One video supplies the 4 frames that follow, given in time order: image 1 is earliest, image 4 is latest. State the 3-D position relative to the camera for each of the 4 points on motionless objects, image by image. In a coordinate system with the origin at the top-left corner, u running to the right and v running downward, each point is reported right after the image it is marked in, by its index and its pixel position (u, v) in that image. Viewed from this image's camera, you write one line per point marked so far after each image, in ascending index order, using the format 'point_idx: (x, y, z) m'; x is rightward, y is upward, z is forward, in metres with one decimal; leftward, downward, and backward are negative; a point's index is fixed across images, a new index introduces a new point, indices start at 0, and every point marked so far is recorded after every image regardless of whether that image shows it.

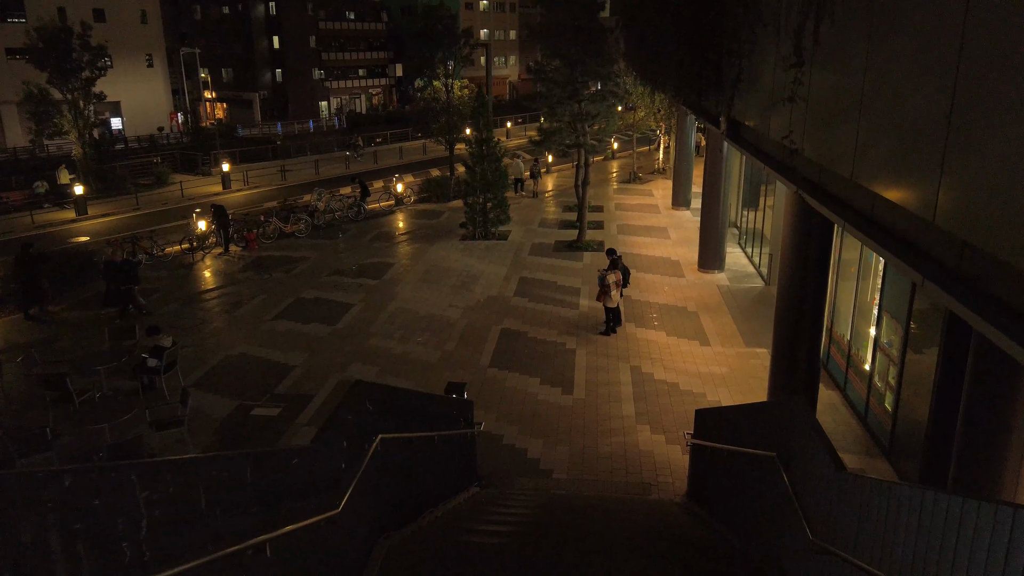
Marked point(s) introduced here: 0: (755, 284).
0: (+5.3, +0.1, +16.0) m
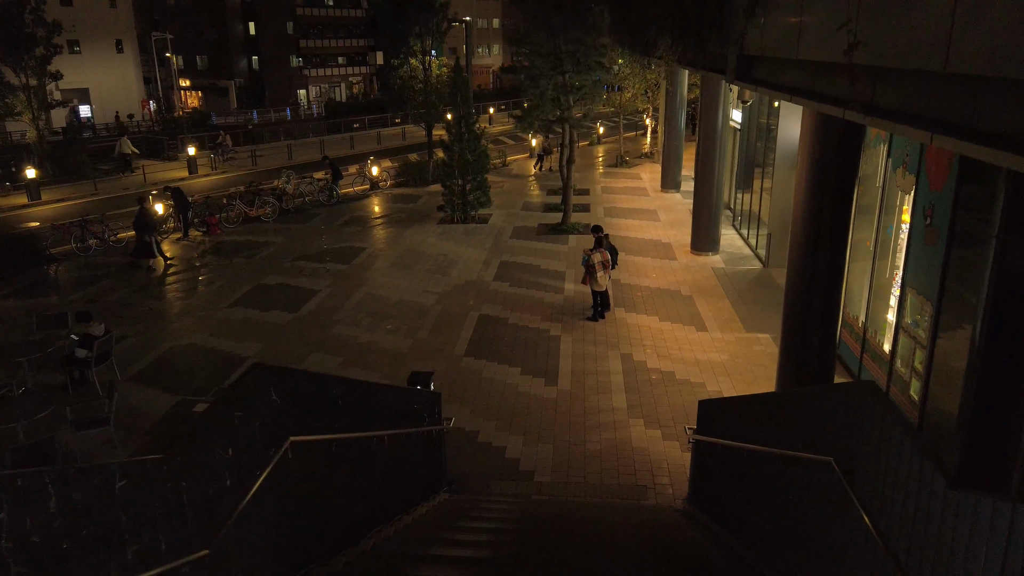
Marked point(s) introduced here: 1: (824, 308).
0: (+4.9, +0.4, +15.0) m
1: (+3.4, -0.2, +8.0) m
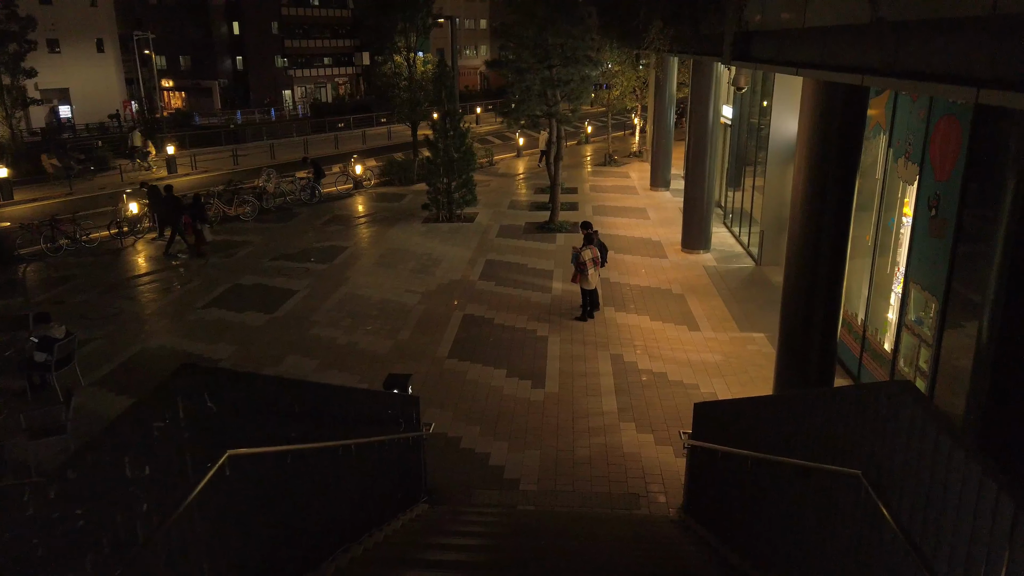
0: (+4.7, +0.5, +14.6) m
1: (+3.2, -0.2, +7.6) m
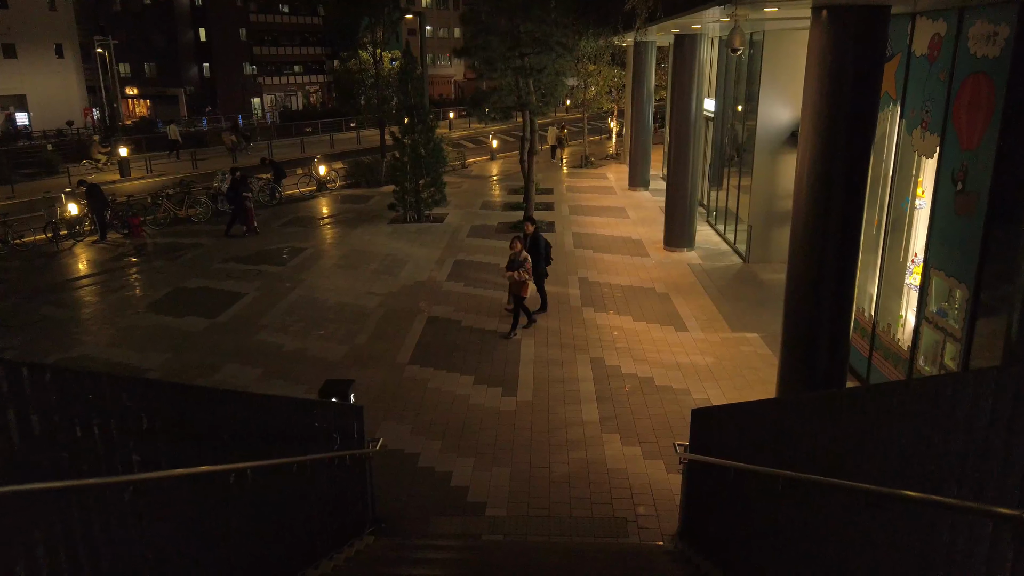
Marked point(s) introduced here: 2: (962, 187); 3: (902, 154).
0: (+4.1, +0.5, +13.7) m
1: (+2.9, -0.1, +6.6) m
2: (+3.8, +0.8, +6.1) m
3: (+3.9, +1.3, +7.3) m
